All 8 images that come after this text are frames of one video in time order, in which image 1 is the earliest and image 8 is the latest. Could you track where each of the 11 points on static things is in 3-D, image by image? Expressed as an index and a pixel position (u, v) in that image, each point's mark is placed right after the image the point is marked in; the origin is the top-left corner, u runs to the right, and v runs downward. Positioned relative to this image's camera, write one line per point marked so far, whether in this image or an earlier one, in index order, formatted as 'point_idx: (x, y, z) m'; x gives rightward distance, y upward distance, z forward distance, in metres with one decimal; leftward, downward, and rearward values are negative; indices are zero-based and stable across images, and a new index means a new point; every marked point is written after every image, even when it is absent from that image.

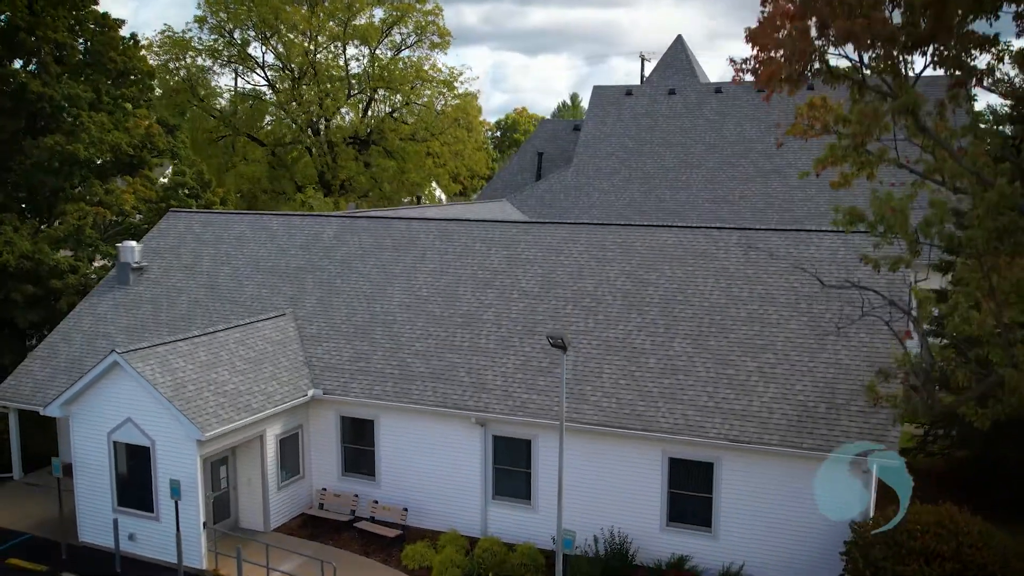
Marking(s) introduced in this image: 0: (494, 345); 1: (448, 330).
0: (-0.3, -1.1, +16.4) m
1: (-1.3, -0.9, +17.1) m
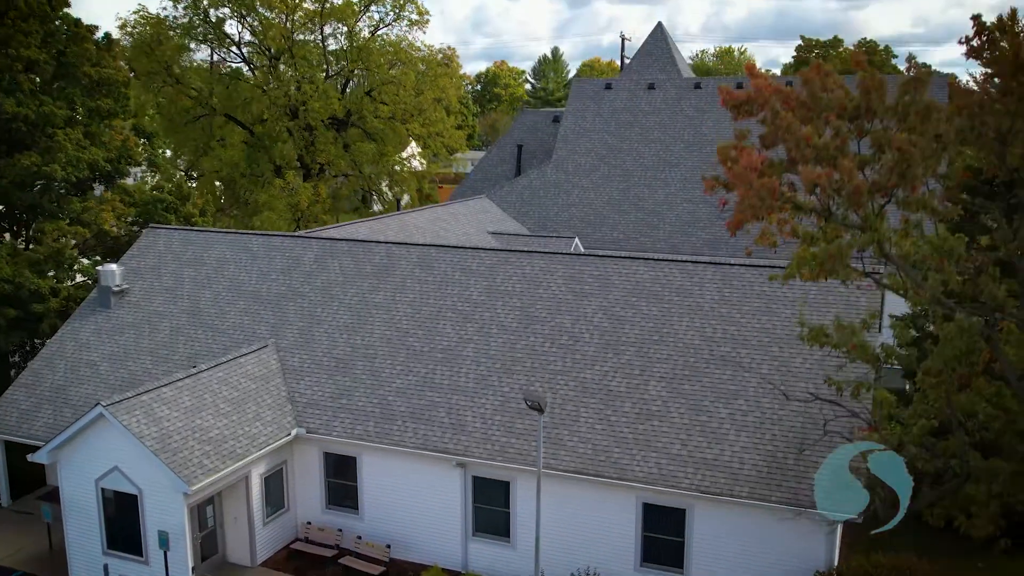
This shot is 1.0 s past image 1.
0: (-0.8, -1.9, +16.8) m
1: (-1.7, -1.6, +17.4) m
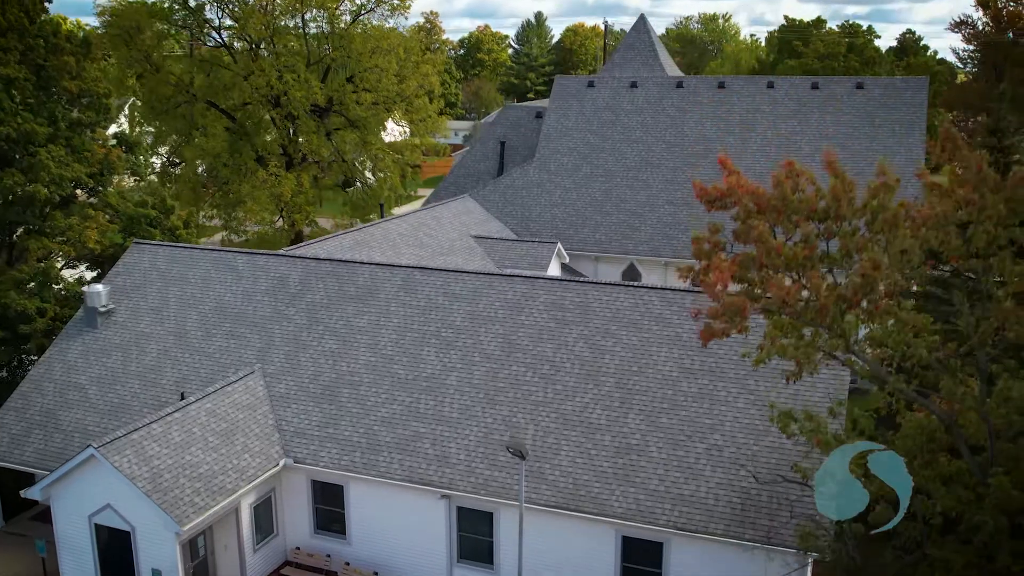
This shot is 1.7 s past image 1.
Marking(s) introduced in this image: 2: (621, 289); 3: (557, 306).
0: (-1.1, -2.5, +17.2) m
1: (-2.0, -2.2, +17.8) m
2: (+2.3, 0.0, +18.6) m
3: (+1.0, -0.4, +18.7) m
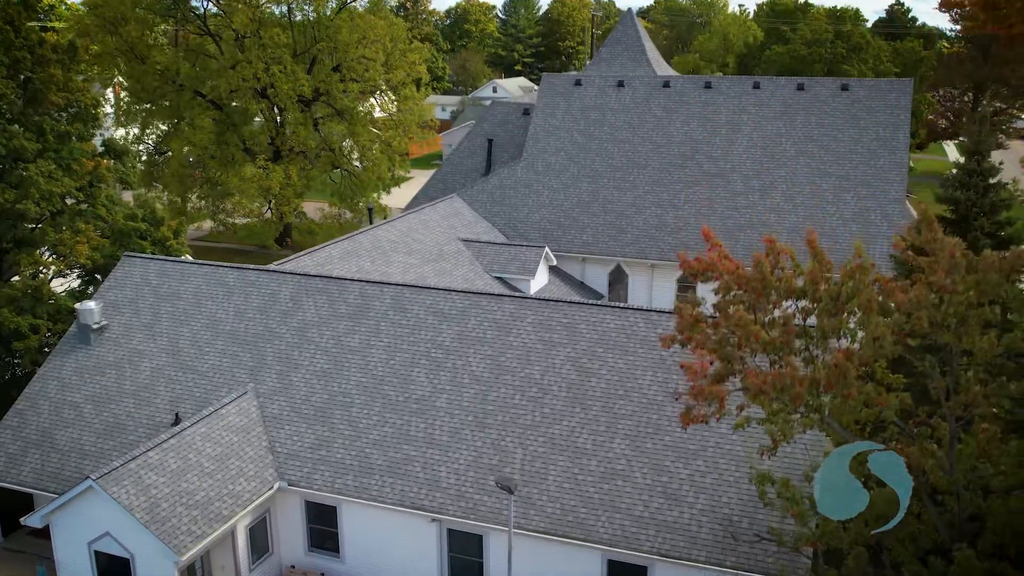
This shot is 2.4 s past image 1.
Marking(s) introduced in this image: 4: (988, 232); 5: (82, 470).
0: (-1.3, -3.0, +17.6) m
1: (-2.3, -2.7, +18.1) m
2: (+2.1, -0.5, +19.0) m
3: (+0.7, -0.8, +19.1) m
4: (+10.4, +1.2, +18.8) m
5: (-9.4, -4.0, +18.9) m
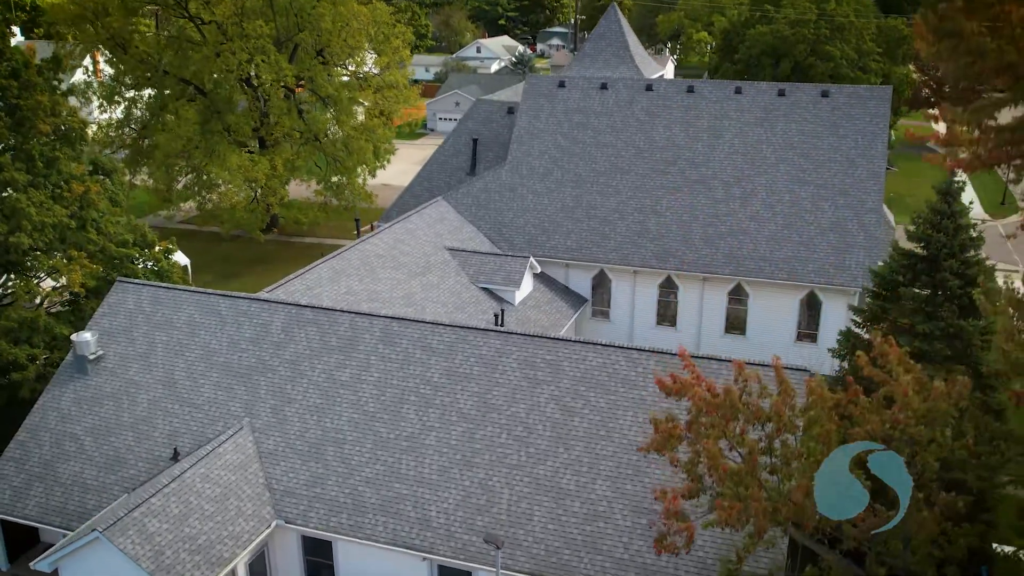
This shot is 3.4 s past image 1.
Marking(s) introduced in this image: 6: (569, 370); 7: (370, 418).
0: (-1.6, -4.0, +18.4) m
1: (-2.6, -3.7, +18.9) m
2: (+1.8, -1.3, +19.7) m
3: (+0.4, -1.7, +19.8) m
4: (+10.0, +0.4, +19.6) m
5: (-9.7, -4.9, +19.6) m
6: (+1.3, -1.8, +19.5) m
7: (-3.2, -3.0, +19.7) m
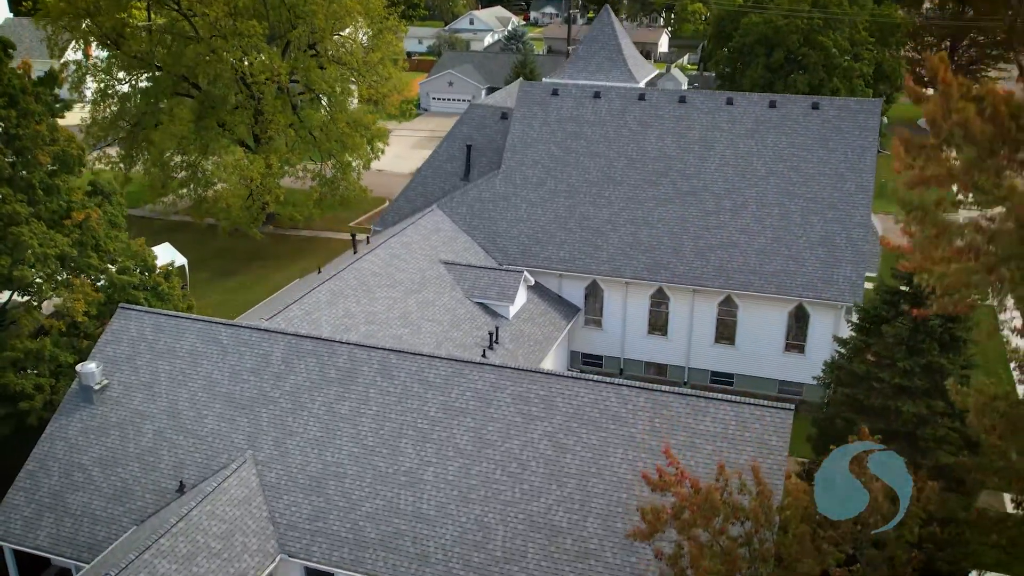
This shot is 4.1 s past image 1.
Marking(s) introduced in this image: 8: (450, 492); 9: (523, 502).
0: (-1.7, -5.0, +19.2) m
1: (-2.7, -4.6, +19.6) m
2: (+1.6, -2.2, +20.3) m
3: (+0.3, -2.6, +20.4) m
4: (+9.9, -0.5, +20.2) m
5: (-9.8, -5.8, +20.3) m
6: (+1.2, -2.7, +20.2) m
7: (-3.4, -3.9, +20.4) m
8: (-1.4, -4.6, +19.4) m
9: (+0.3, -4.7, +19.0) m
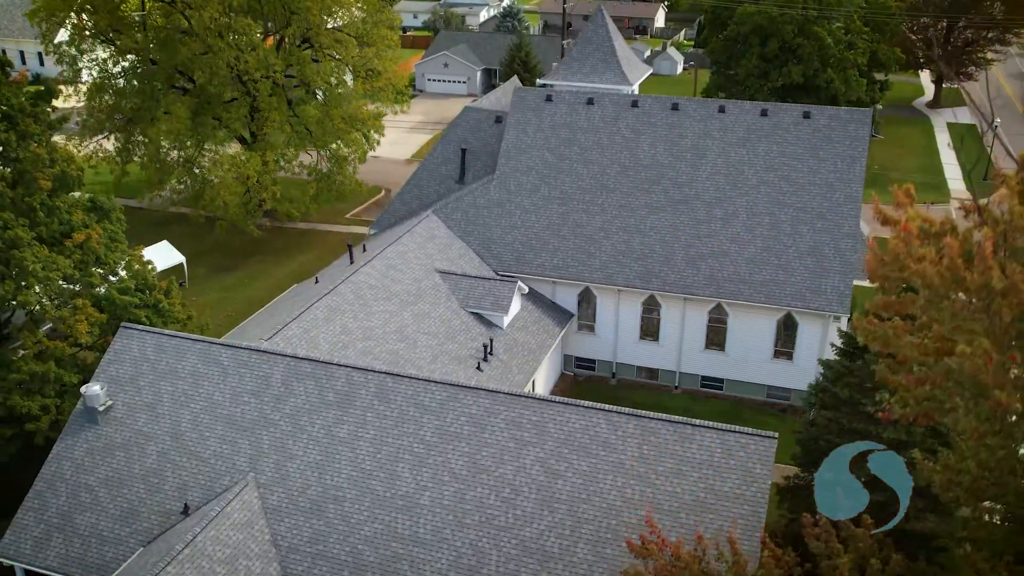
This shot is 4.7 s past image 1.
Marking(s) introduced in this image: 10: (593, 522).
0: (-1.9, -5.7, +19.9) m
1: (-2.8, -5.3, +20.4) m
2: (+1.5, -2.9, +21.0) m
3: (+0.1, -3.3, +21.1) m
4: (+9.7, -1.2, +20.8) m
5: (-10.0, -6.5, +21.1) m
6: (+1.0, -3.4, +20.8) m
7: (-3.5, -4.6, +21.0) m
8: (-1.6, -5.3, +20.1) m
9: (+0.1, -5.4, +19.7) m
10: (+1.8, -5.2, +19.5) m
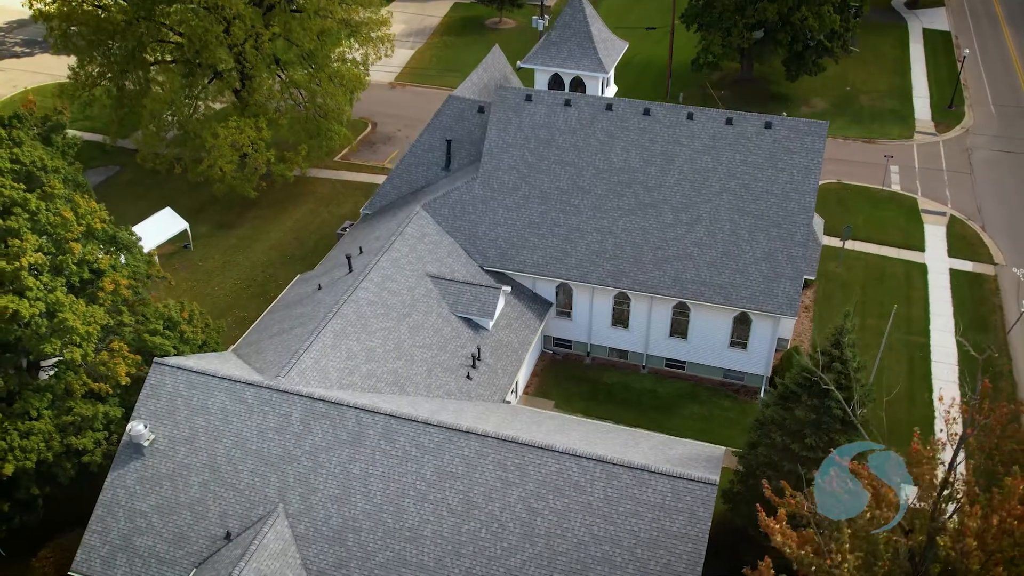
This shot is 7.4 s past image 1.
0: (-2.2, -7.8, +24.4) m
1: (-3.2, -7.3, +24.8) m
2: (+1.1, -4.8, +25.0) m
3: (-0.3, -5.2, +25.1) m
4: (+9.3, -3.0, +24.7) m
5: (-10.3, -8.5, +25.6) m
6: (+0.6, -5.3, +24.9) m
7: (-3.9, -6.4, +25.3) m
8: (-1.9, -7.3, +24.5) m
9: (-0.2, -7.5, +24.2) m
10: (+1.5, -7.3, +23.9) m
